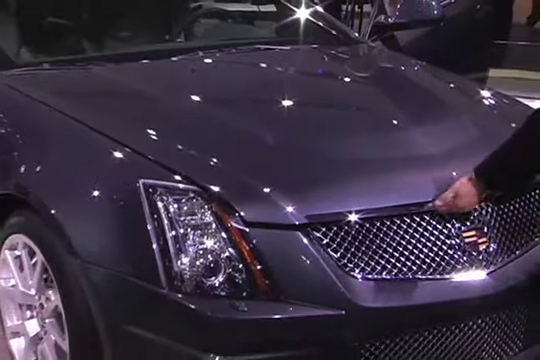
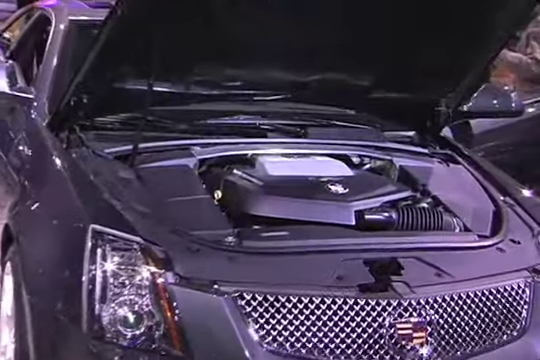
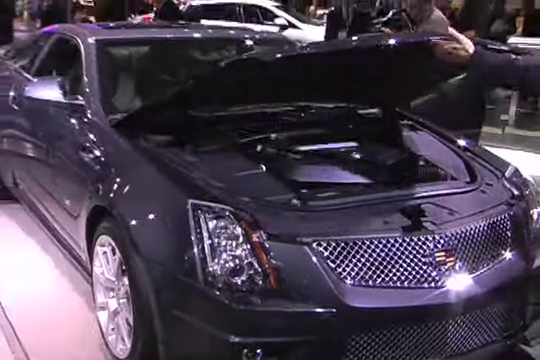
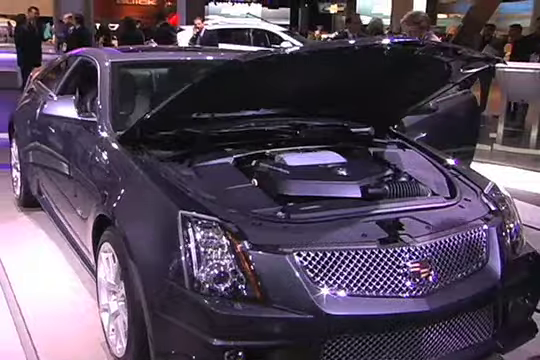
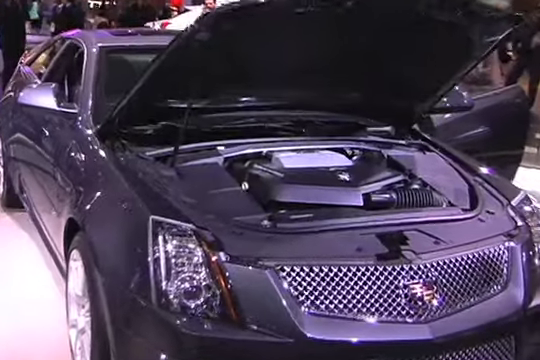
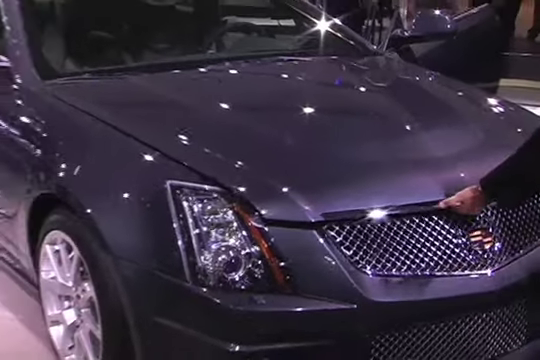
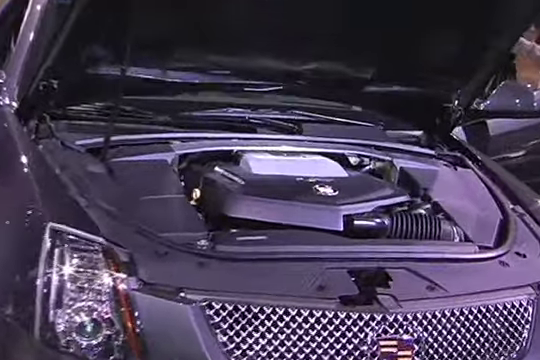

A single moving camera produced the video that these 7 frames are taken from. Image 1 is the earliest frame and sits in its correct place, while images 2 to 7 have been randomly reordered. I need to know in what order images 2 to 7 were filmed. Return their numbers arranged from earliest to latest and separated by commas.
6, 3, 4, 5, 2, 7
